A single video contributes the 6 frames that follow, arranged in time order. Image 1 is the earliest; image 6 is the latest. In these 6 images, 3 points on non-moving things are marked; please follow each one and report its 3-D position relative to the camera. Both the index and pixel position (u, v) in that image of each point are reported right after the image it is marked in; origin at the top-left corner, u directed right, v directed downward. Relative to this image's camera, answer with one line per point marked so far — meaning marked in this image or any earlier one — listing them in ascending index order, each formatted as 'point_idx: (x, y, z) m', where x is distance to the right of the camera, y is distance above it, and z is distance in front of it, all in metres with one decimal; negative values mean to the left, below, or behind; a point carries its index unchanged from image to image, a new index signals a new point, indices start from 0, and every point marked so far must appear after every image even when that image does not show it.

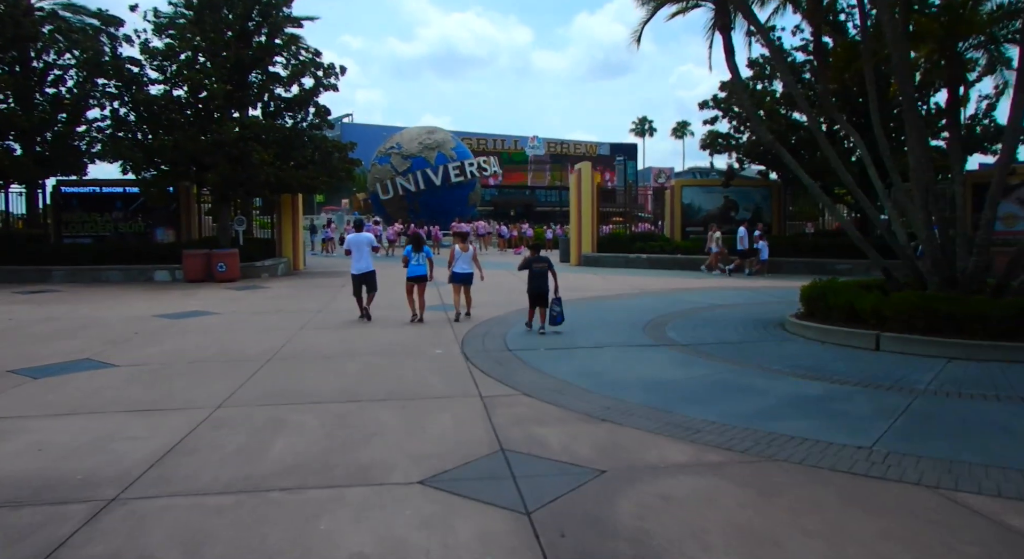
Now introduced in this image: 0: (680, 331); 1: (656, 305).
0: (+2.6, -0.8, +9.9) m
1: (+2.8, -0.5, +12.9) m
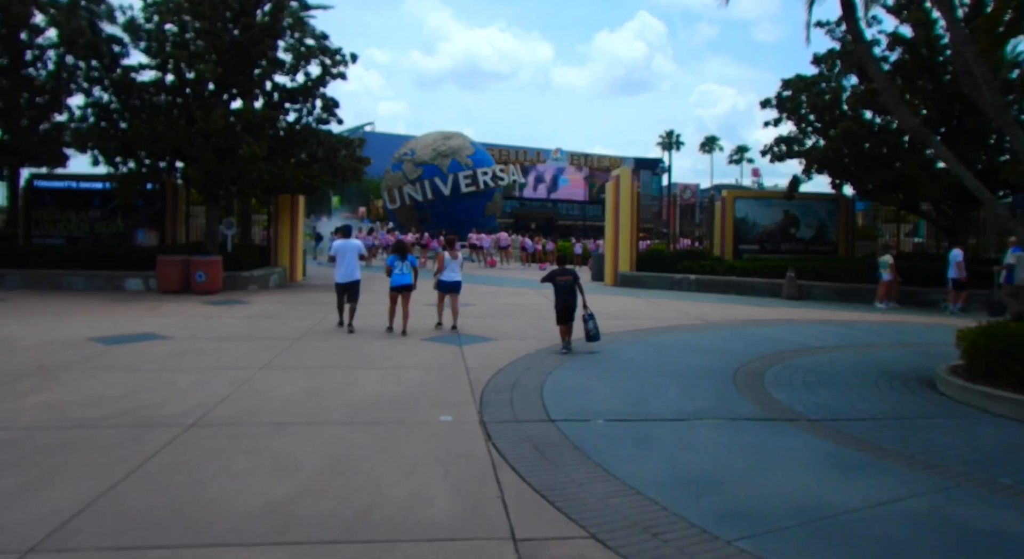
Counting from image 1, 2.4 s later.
0: (+3.0, -1.2, +7.0) m
1: (+3.3, -1.0, +9.9) m
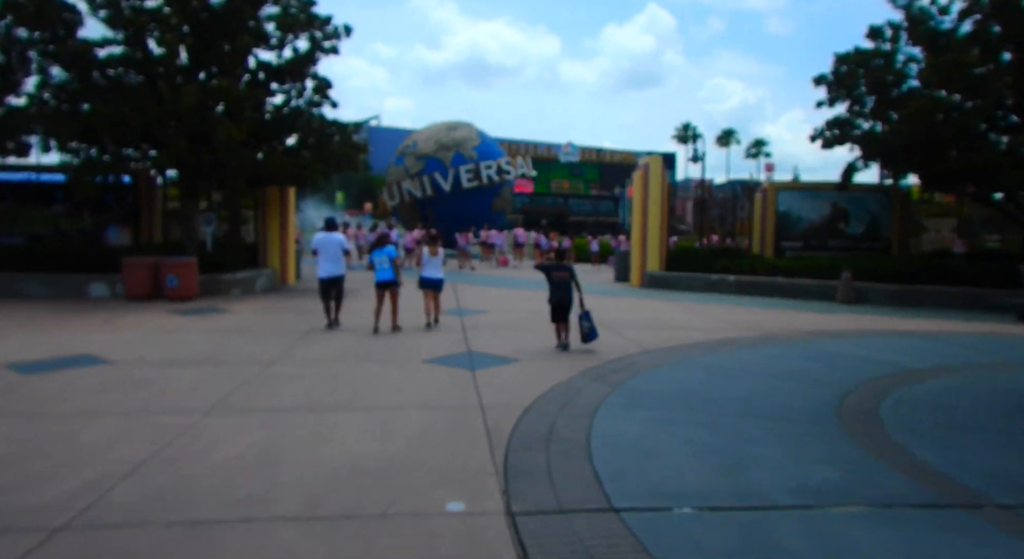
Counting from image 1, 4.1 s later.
0: (+3.3, -1.3, +5.0) m
1: (+3.7, -1.1, +7.9) m
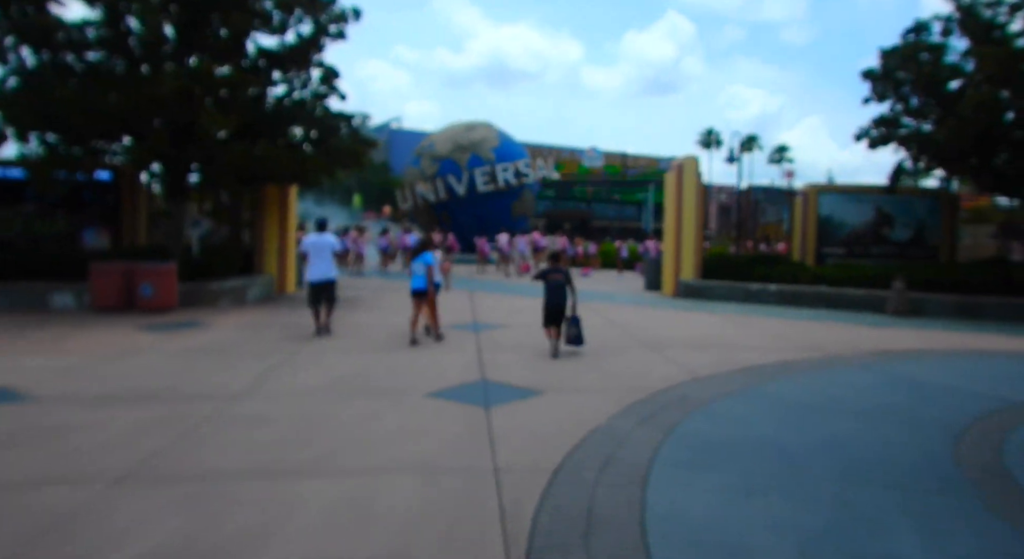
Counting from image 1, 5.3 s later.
0: (+3.5, -1.4, +3.5) m
1: (+3.9, -1.2, +6.4) m
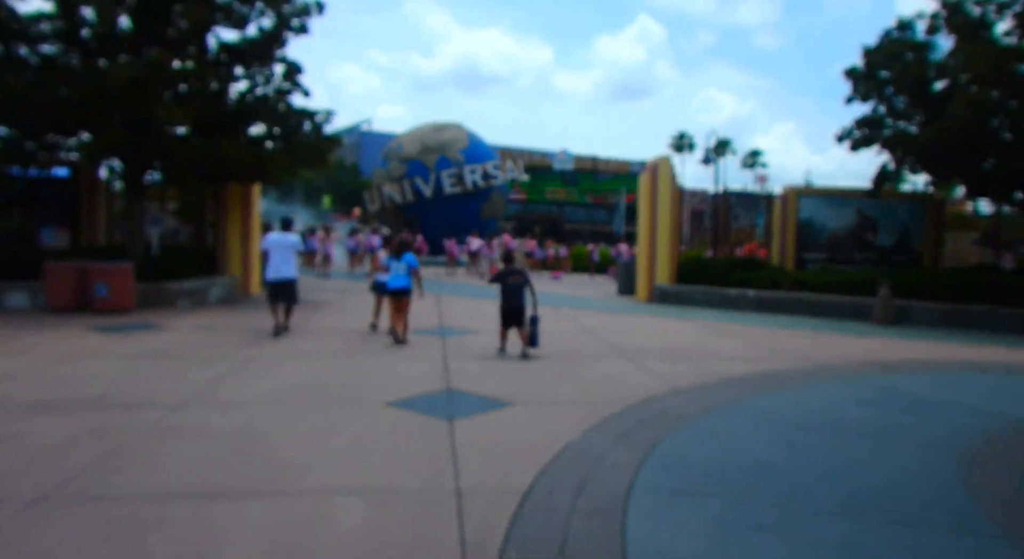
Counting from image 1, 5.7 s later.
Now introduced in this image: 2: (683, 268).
0: (+3.3, -1.5, +3.1) m
1: (+3.6, -1.3, +6.1) m
2: (+4.4, +0.3, +16.5) m
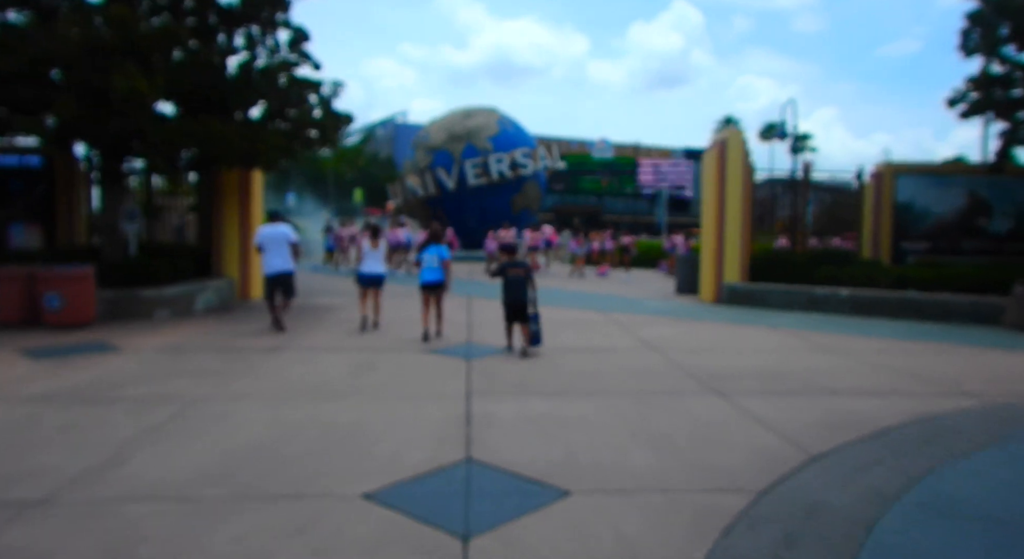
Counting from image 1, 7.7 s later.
0: (+3.4, -1.6, +0.6) m
1: (+3.9, -1.3, +3.5) m
2: (+5.3, +0.4, +13.9) m
